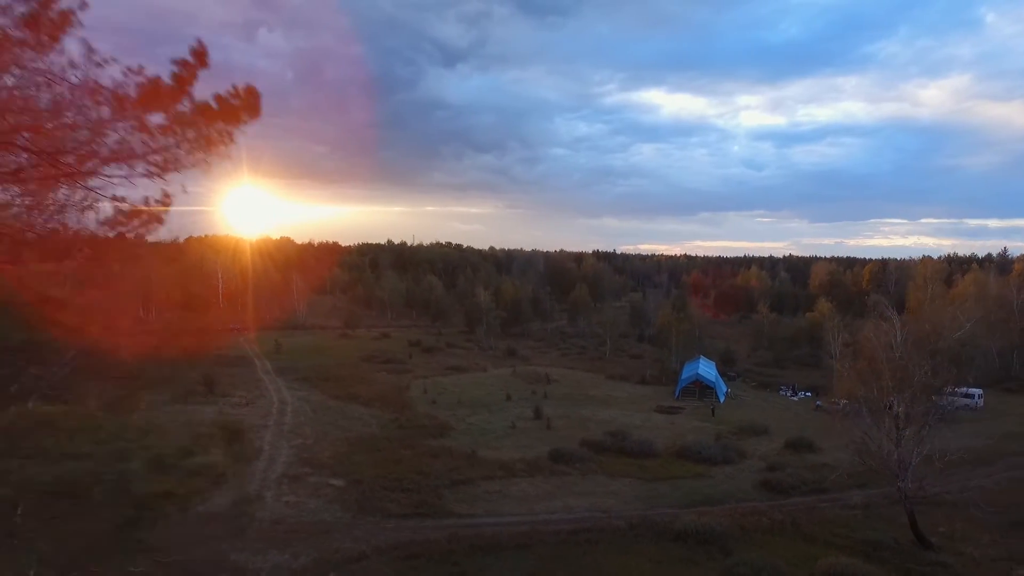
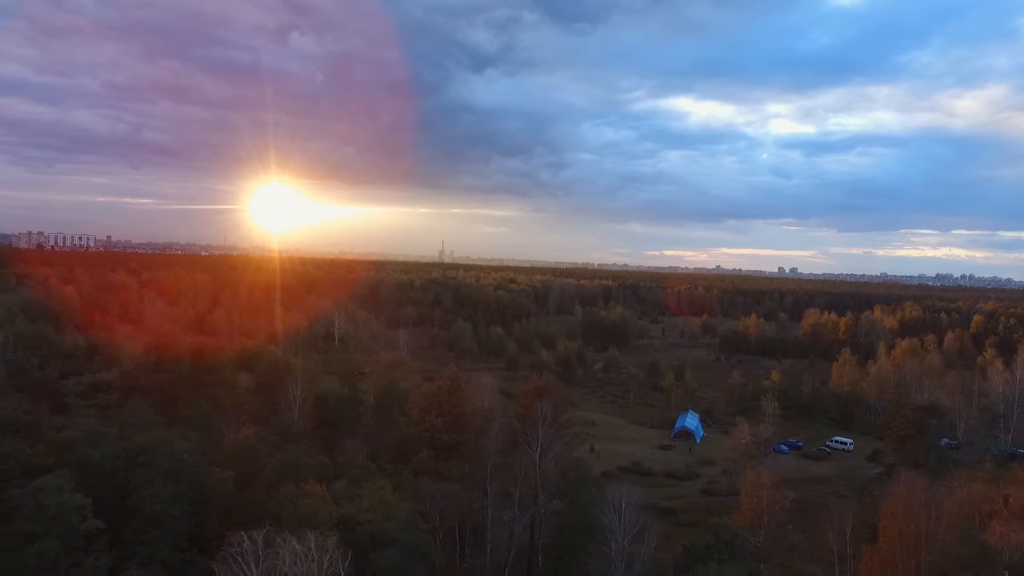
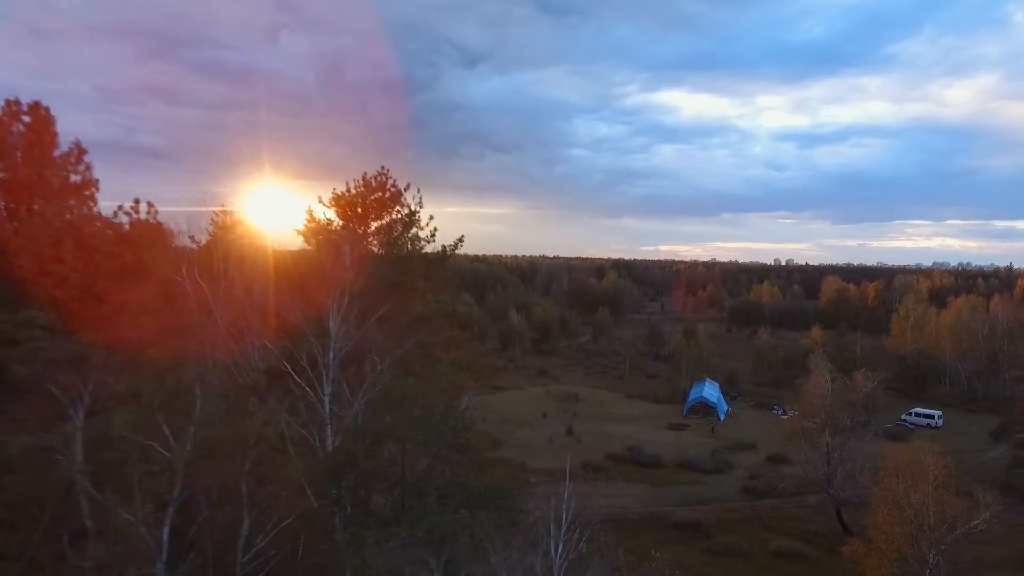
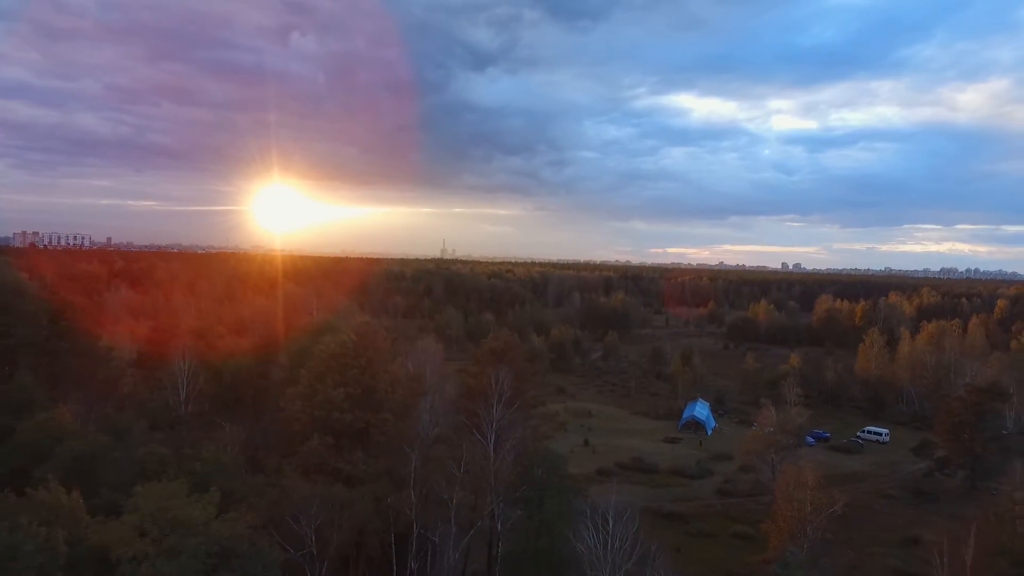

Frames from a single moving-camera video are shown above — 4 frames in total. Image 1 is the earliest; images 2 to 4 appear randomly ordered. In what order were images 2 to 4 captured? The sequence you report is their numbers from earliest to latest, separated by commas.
3, 4, 2
